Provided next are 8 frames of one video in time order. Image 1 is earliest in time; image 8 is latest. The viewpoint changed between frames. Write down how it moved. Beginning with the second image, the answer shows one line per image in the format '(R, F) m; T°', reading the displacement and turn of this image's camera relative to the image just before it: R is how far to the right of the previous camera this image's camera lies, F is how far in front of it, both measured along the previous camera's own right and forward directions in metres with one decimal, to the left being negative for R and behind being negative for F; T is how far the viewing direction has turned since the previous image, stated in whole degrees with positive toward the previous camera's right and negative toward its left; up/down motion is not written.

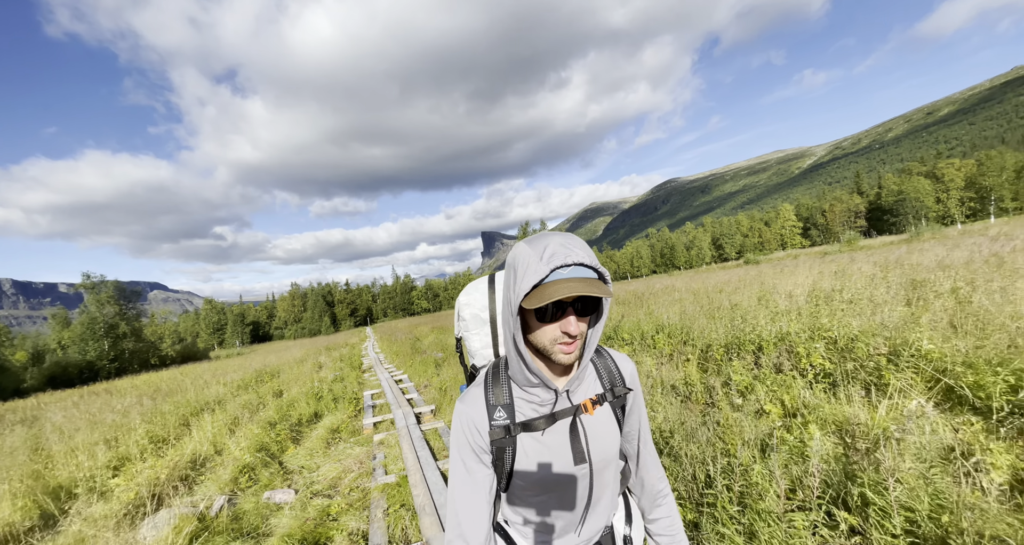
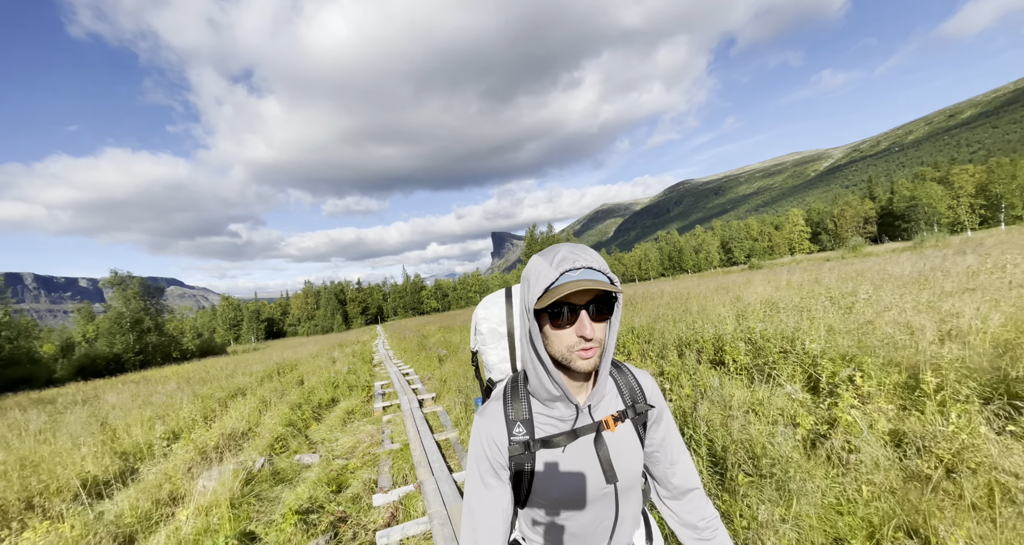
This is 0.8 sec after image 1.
(+0.4, -1.4) m; -1°
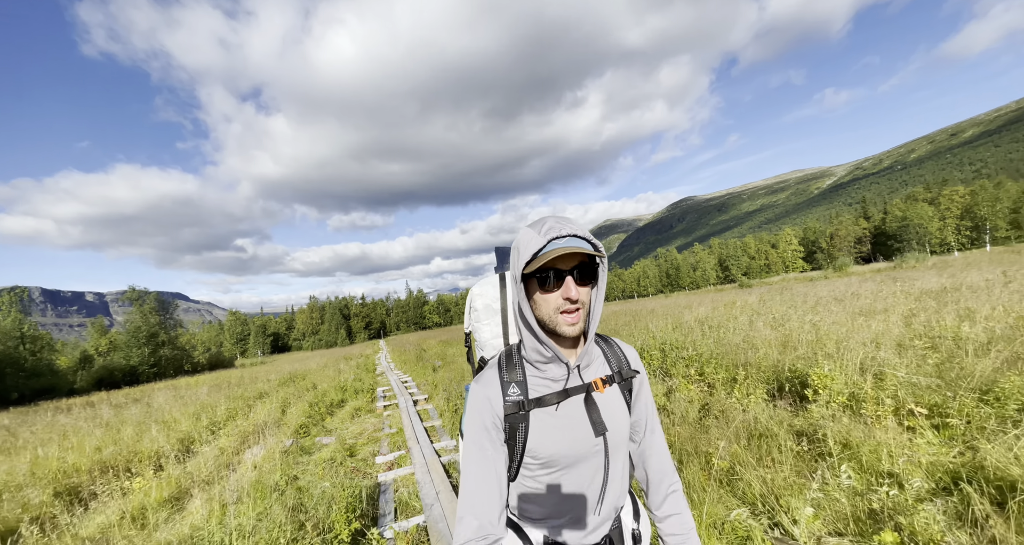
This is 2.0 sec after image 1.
(+0.7, -2.4) m; 0°
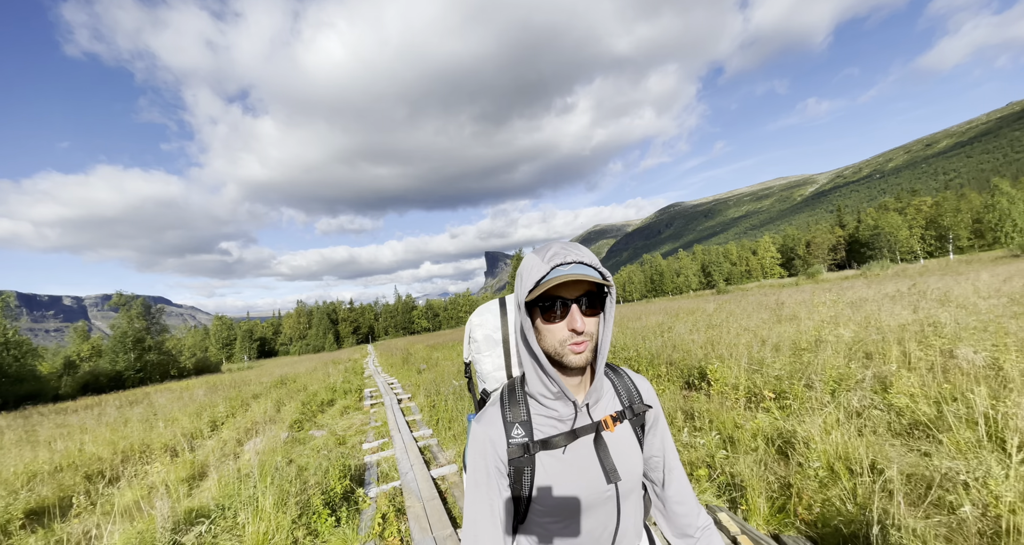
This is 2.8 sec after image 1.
(+0.4, -1.5) m; +1°
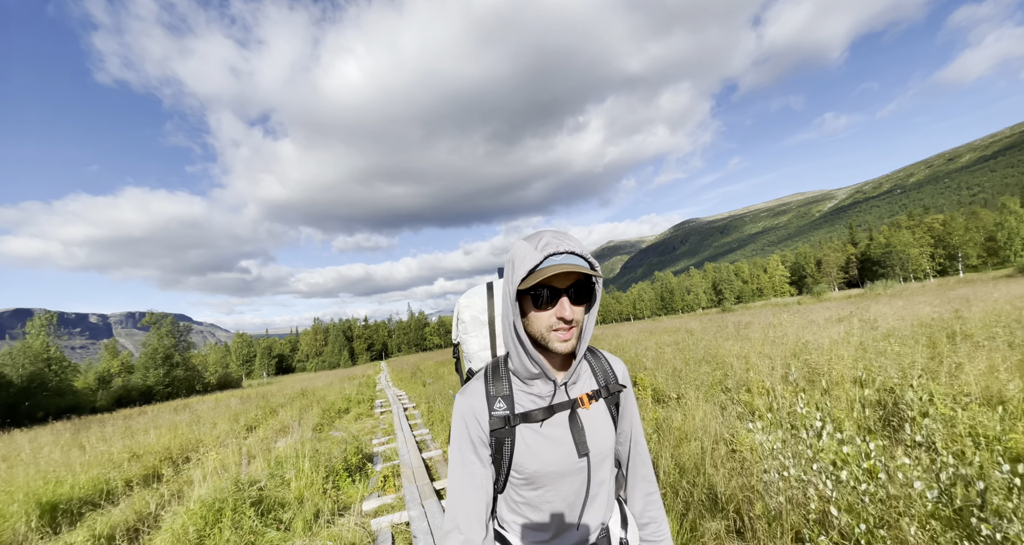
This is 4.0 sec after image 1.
(+0.8, -2.2) m; -2°
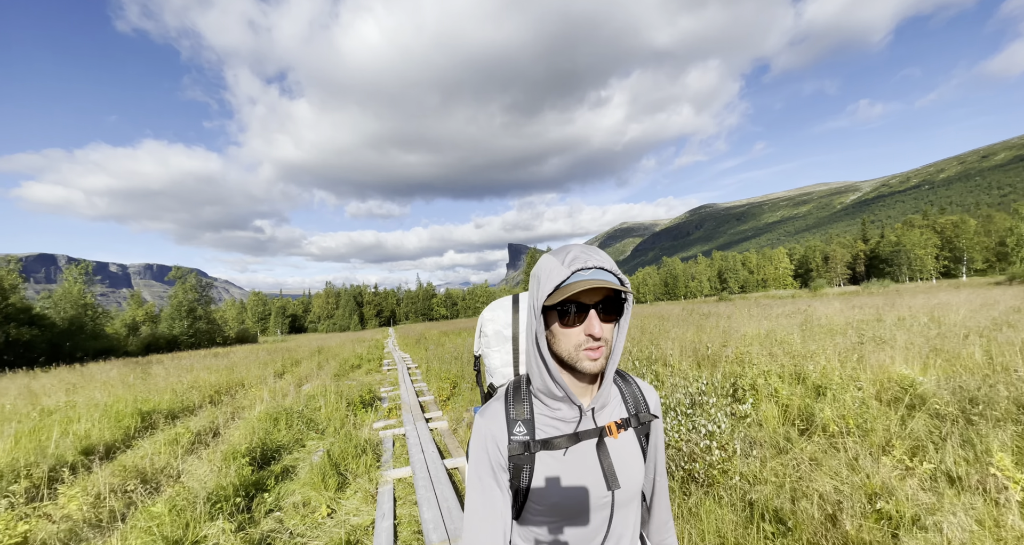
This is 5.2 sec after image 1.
(+0.6, -2.3) m; -1°
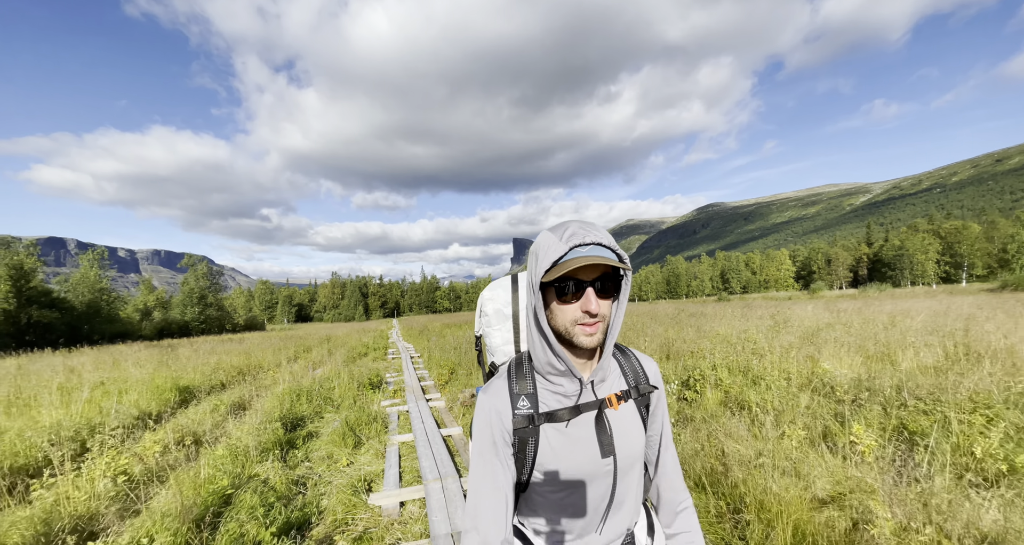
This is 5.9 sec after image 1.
(+0.3, -1.2) m; -1°
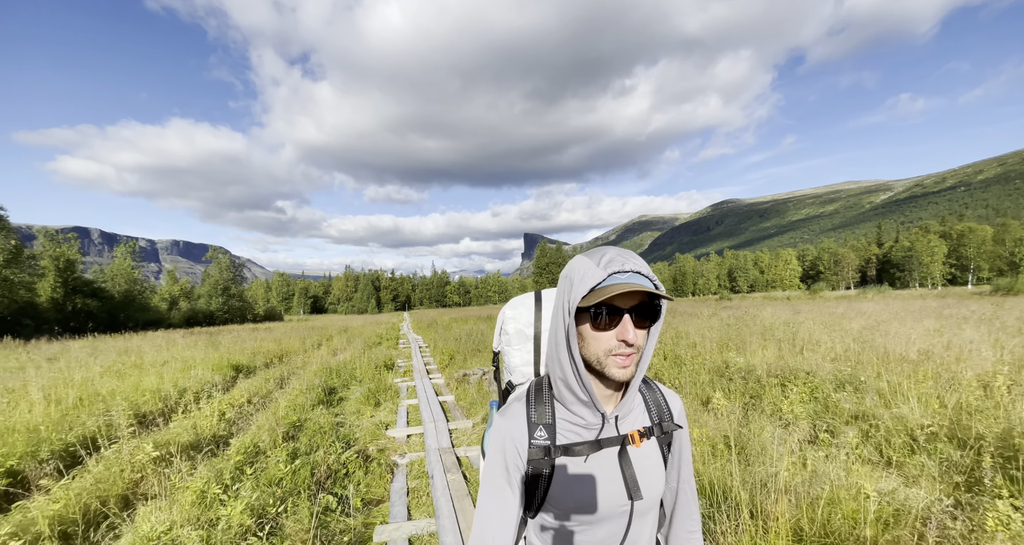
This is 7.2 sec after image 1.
(+0.6, -2.4) m; -1°
